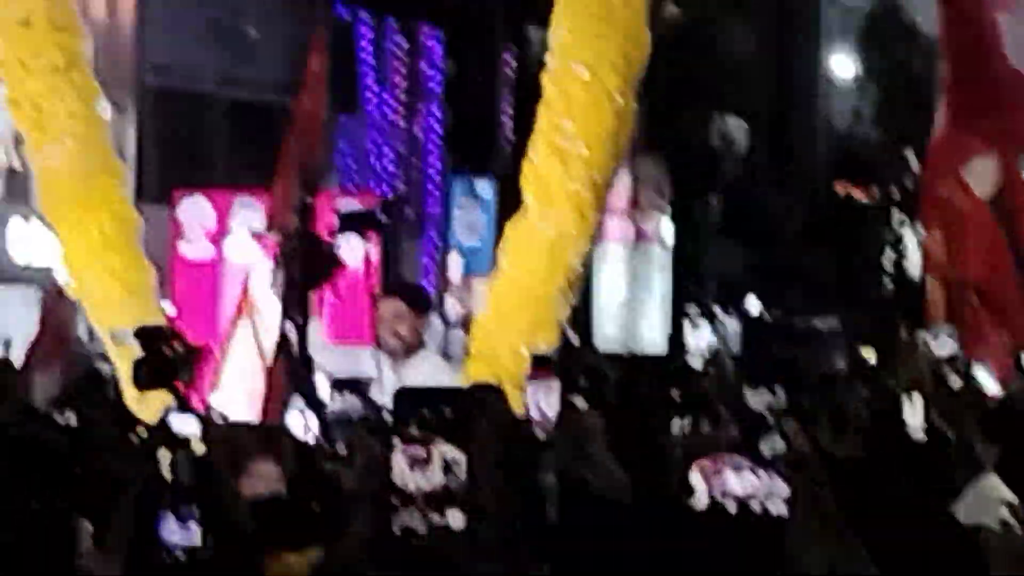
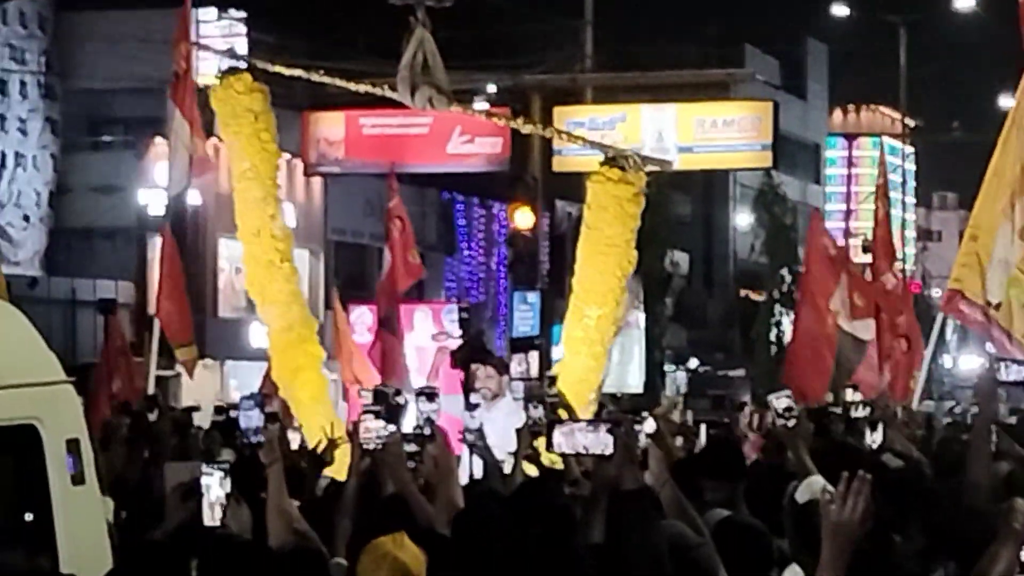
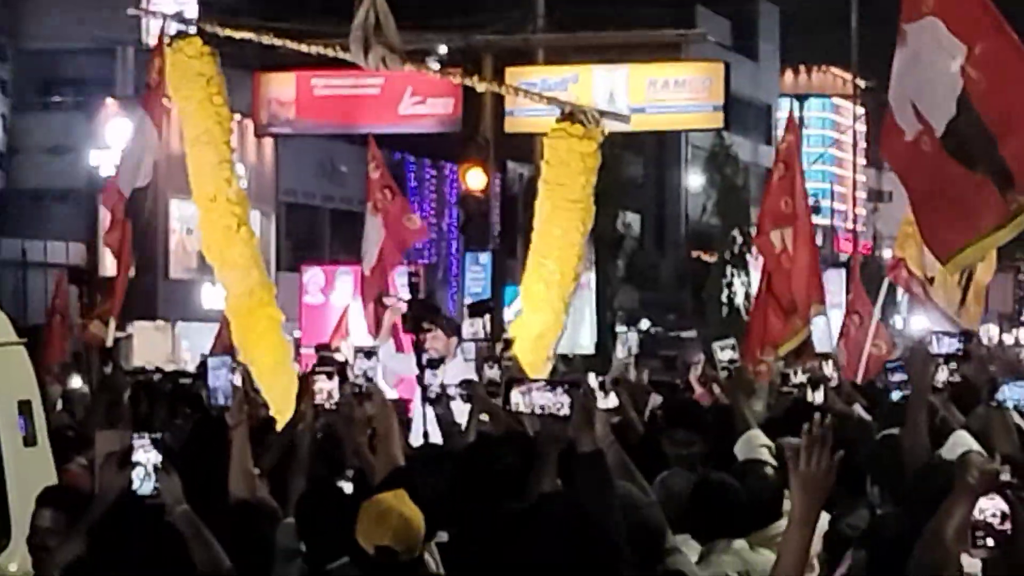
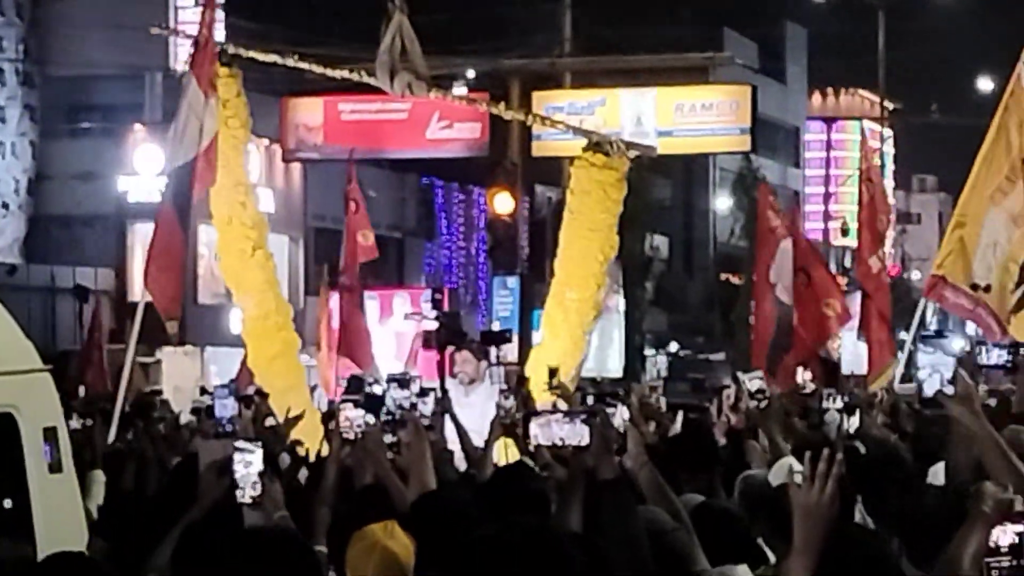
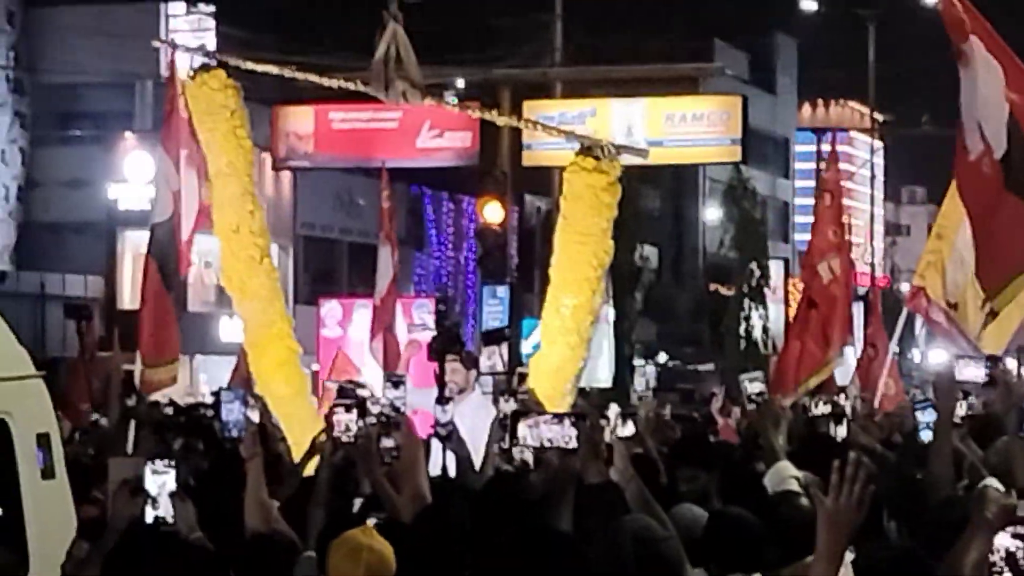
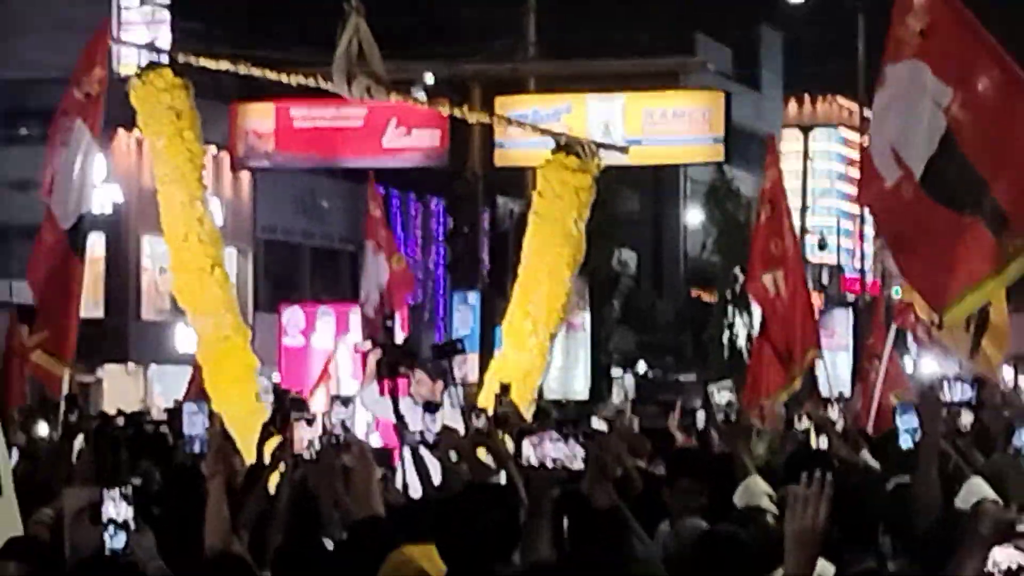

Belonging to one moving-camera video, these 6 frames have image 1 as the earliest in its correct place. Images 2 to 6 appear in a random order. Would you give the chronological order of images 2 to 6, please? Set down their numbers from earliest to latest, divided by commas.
6, 3, 5, 2, 4
